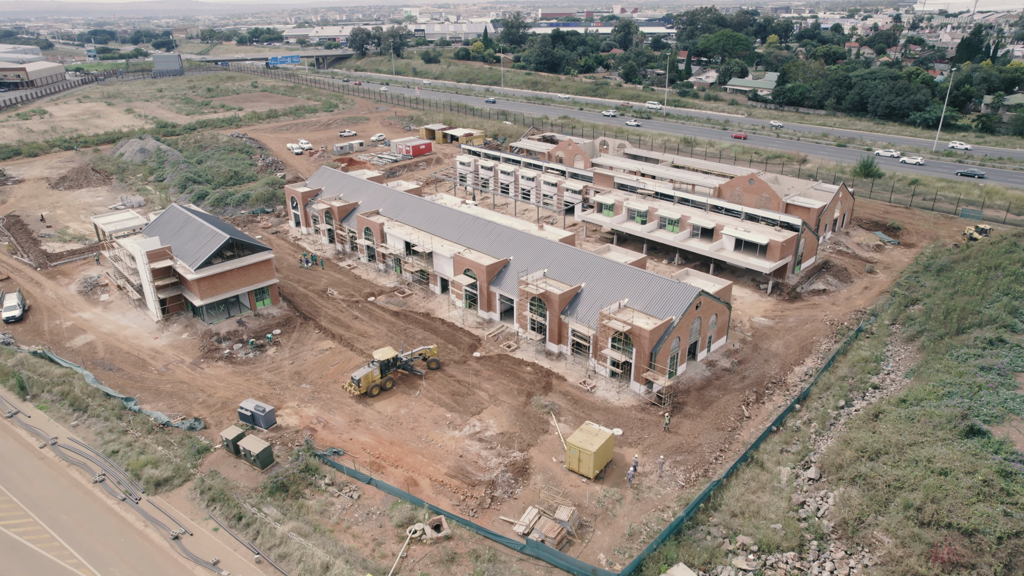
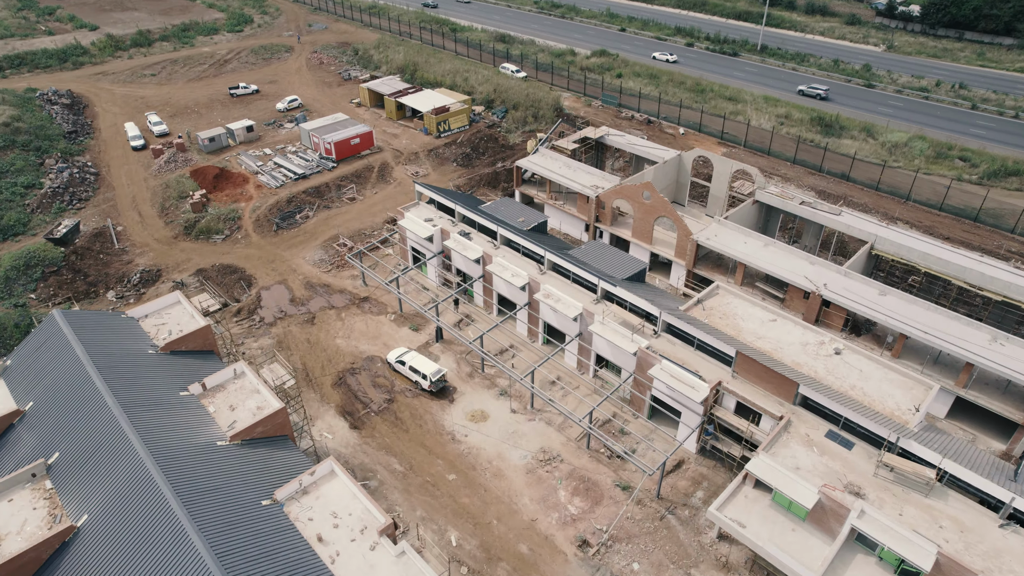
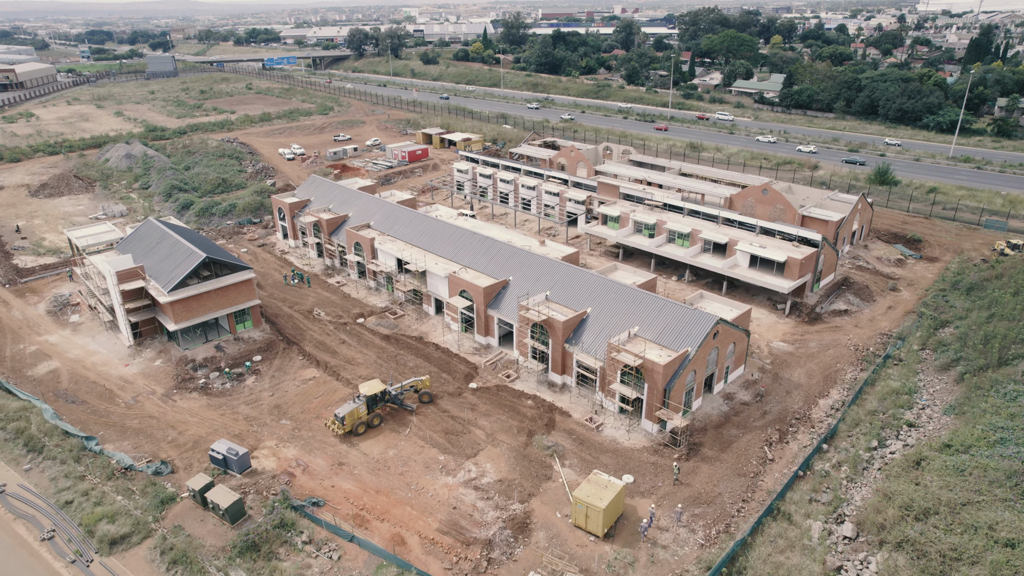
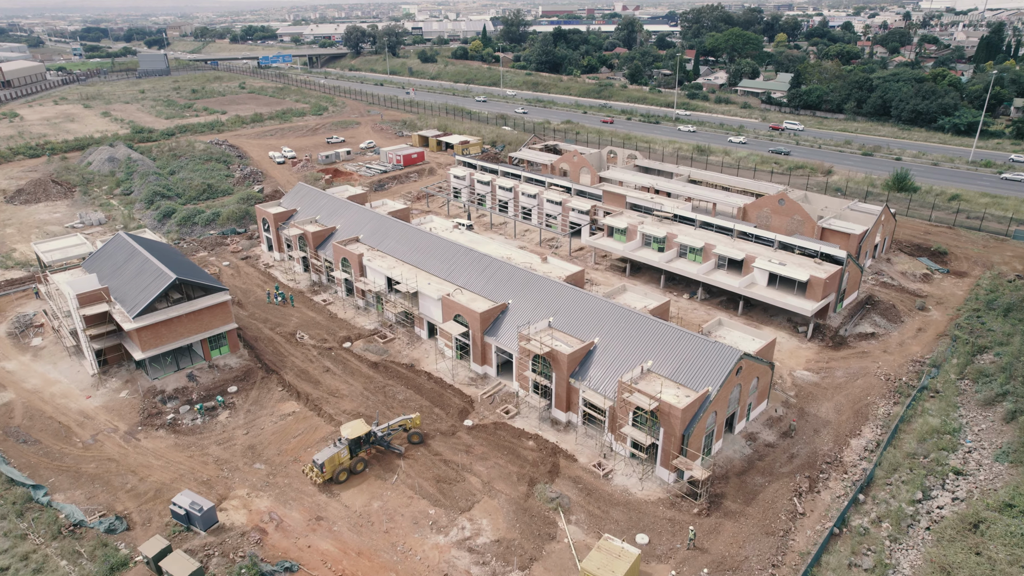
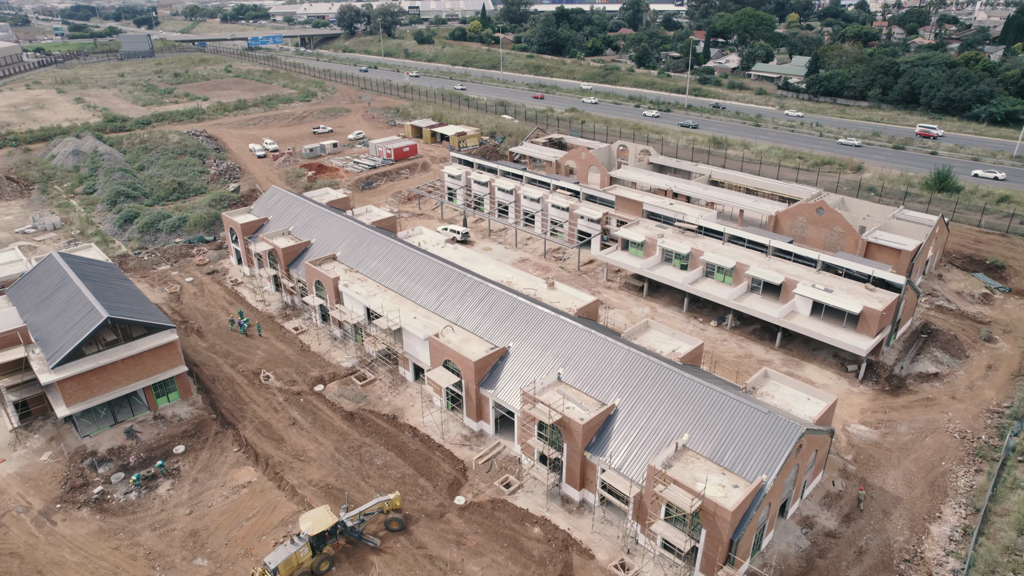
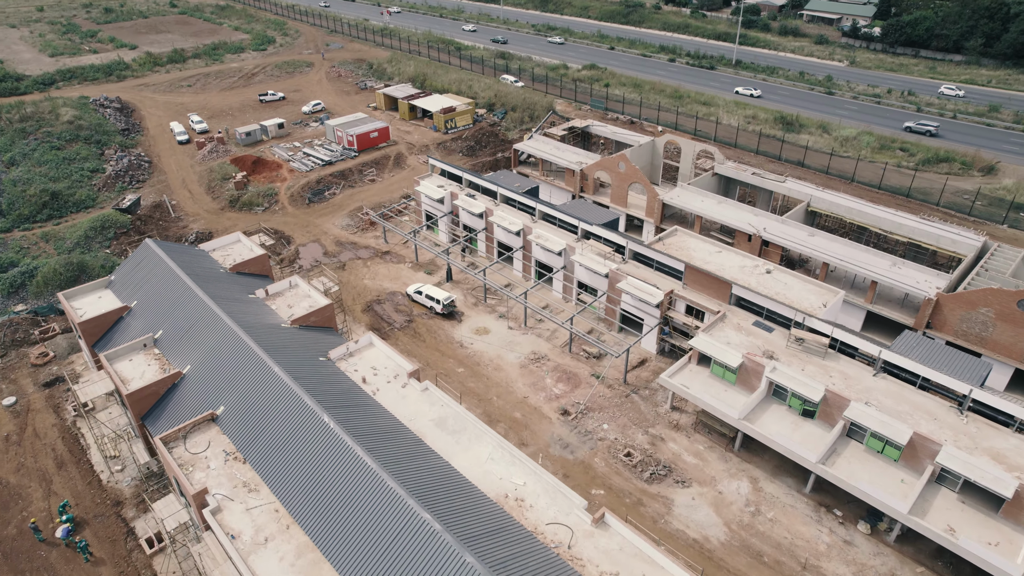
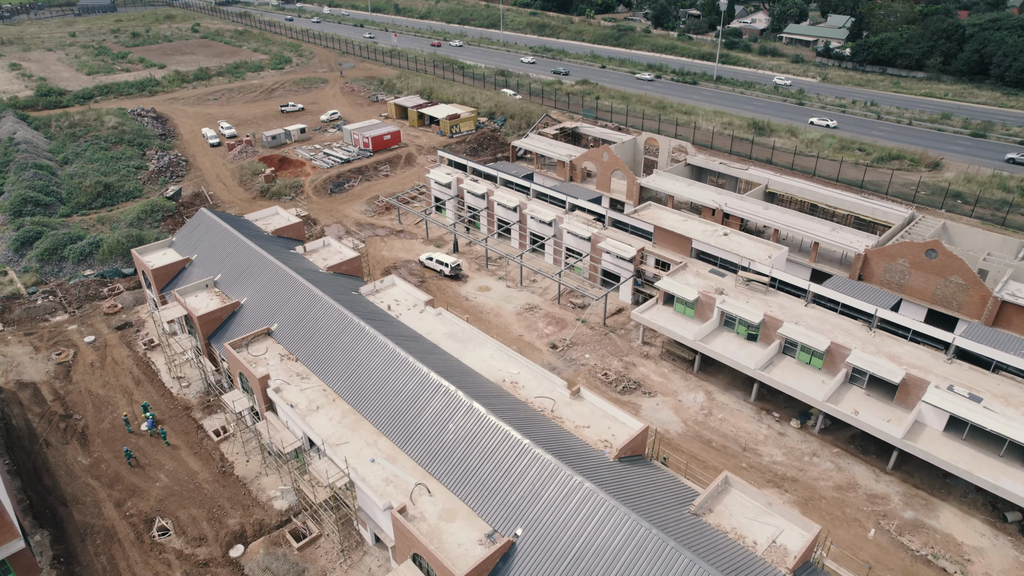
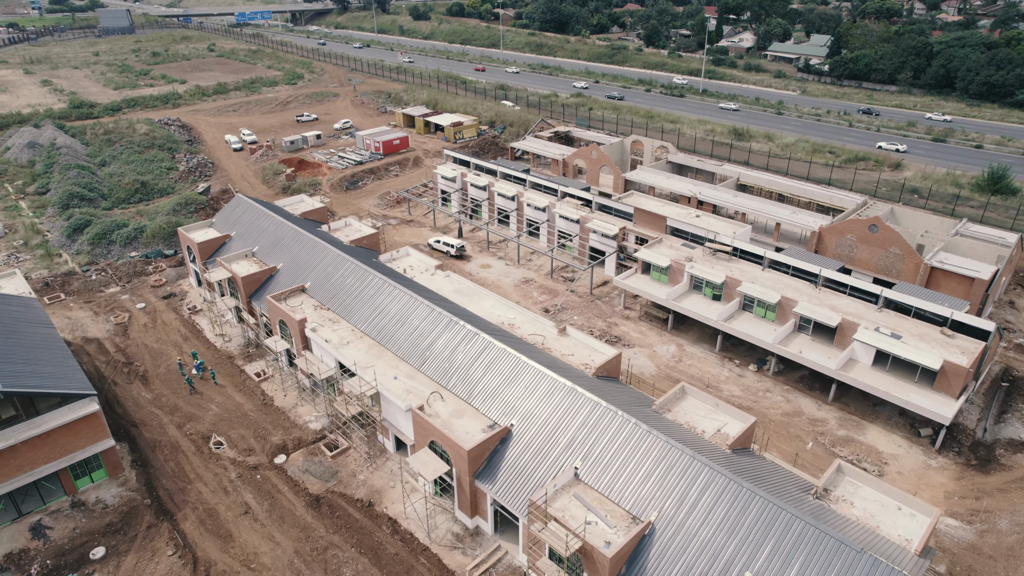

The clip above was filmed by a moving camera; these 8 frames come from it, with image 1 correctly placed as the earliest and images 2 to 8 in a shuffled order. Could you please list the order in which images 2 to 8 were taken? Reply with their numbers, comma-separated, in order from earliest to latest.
3, 4, 5, 8, 7, 6, 2
